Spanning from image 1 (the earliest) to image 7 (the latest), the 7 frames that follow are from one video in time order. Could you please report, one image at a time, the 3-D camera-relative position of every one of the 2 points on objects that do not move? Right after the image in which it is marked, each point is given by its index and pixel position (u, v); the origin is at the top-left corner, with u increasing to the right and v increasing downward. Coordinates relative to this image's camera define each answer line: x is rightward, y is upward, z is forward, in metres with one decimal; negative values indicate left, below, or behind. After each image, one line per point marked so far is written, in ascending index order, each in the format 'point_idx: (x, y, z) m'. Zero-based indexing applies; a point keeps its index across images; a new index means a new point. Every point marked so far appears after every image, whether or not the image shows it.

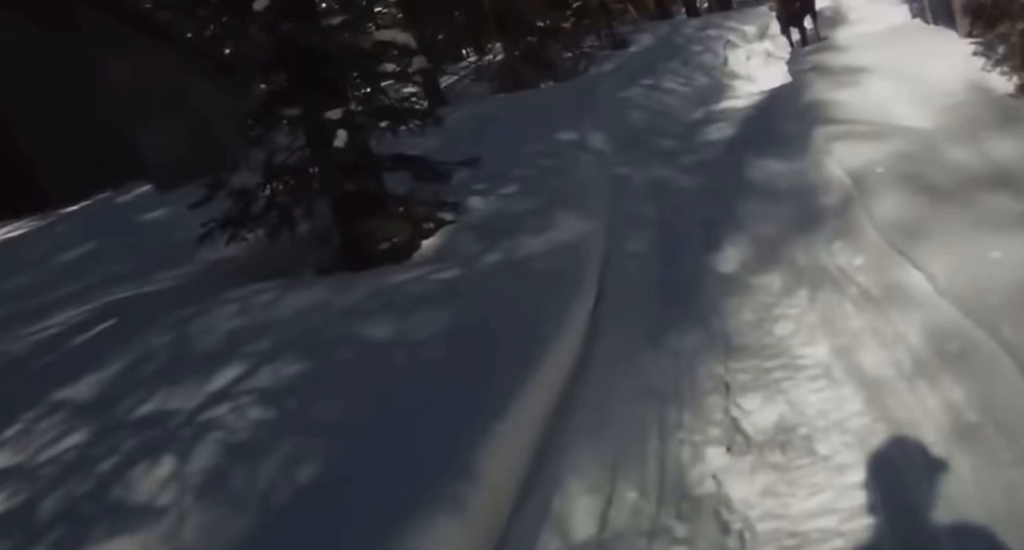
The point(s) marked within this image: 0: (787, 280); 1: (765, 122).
0: (+2.1, 0.0, +8.4) m
1: (+3.3, +2.0, +14.1) m
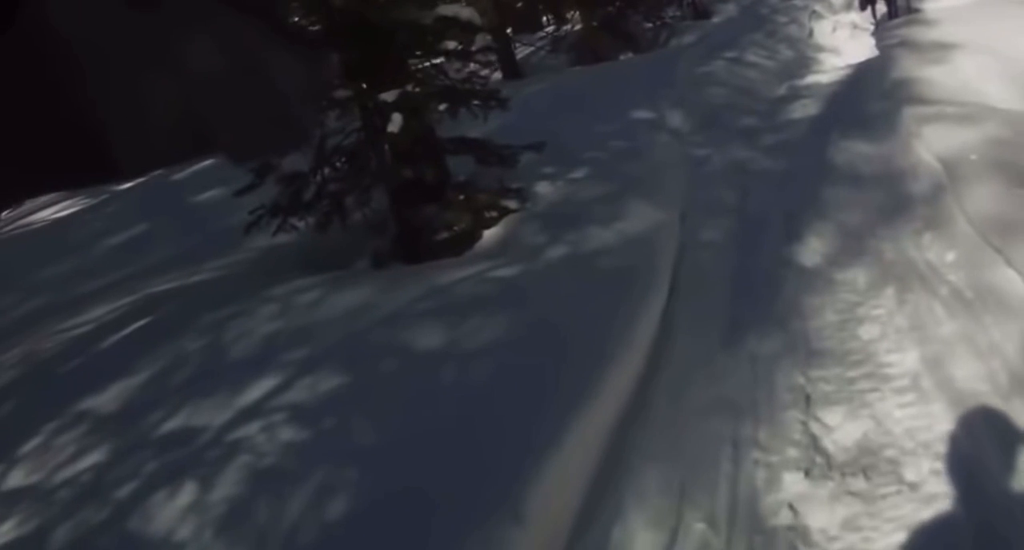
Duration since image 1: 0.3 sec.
0: (+2.6, 0.0, +7.8) m
1: (+4.2, +2.2, +13.4) m
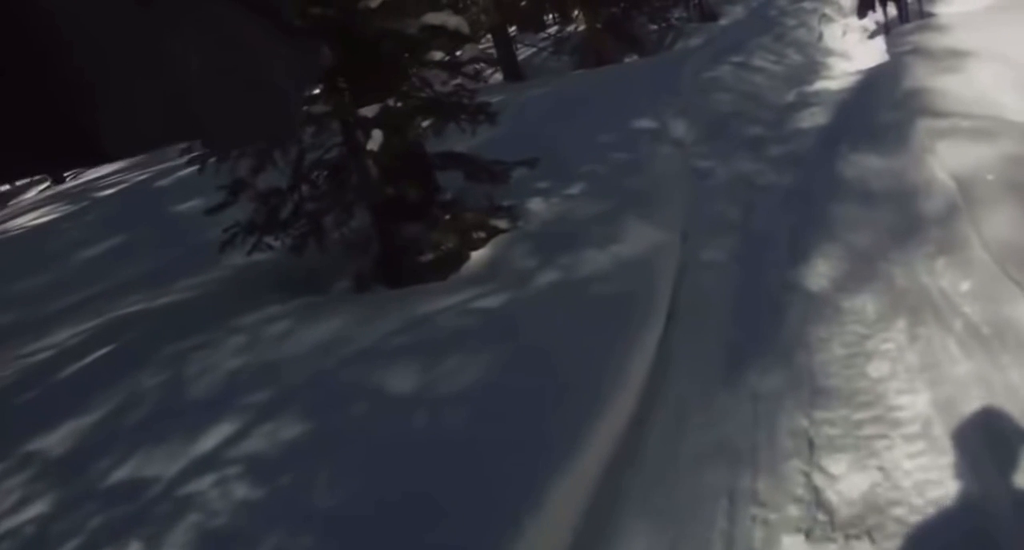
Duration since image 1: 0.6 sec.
0: (+2.5, -0.2, +7.3) m
1: (+4.2, +2.0, +12.9) m
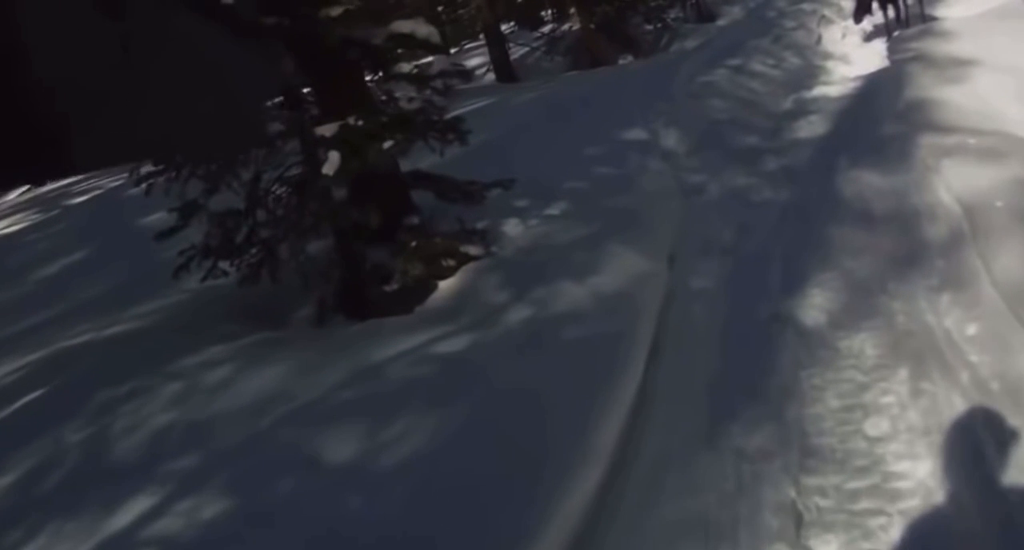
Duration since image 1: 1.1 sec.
0: (+2.3, -0.4, +6.8) m
1: (+4.0, +1.8, +12.3) m
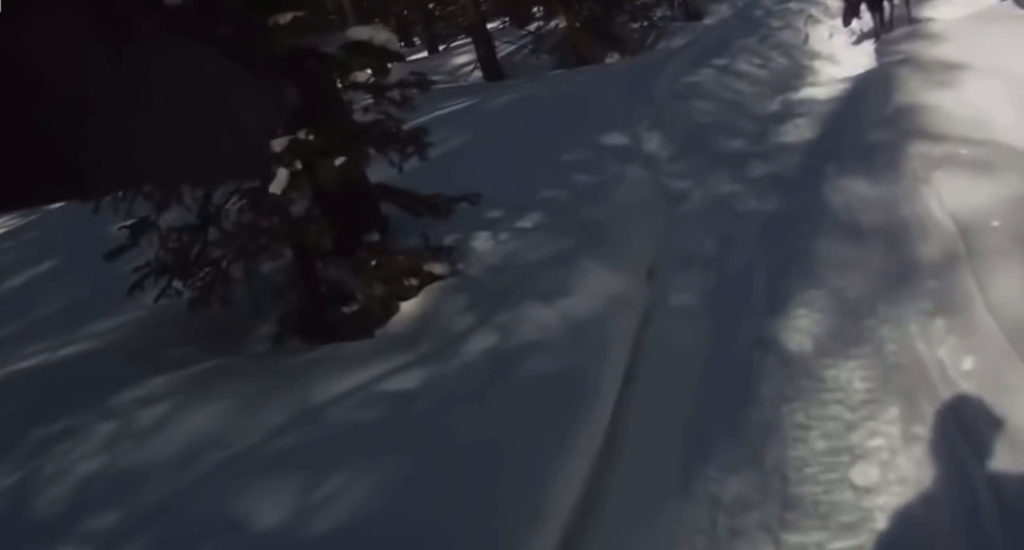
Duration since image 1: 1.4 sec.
0: (+2.1, -0.6, +6.3) m
1: (+3.7, +1.6, +11.9) m
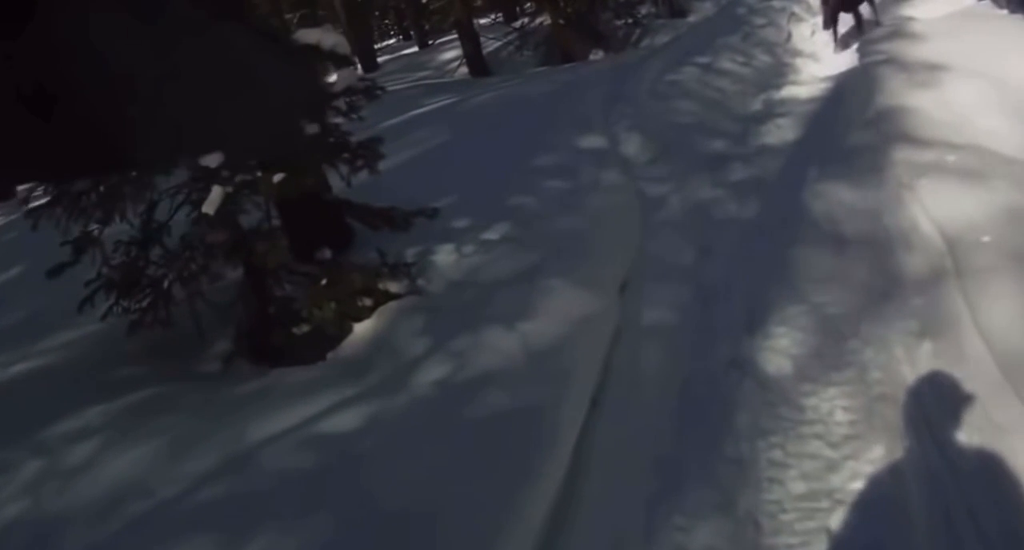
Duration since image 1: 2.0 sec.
0: (+1.9, -0.7, +5.9) m
1: (+3.4, +1.6, +11.5) m
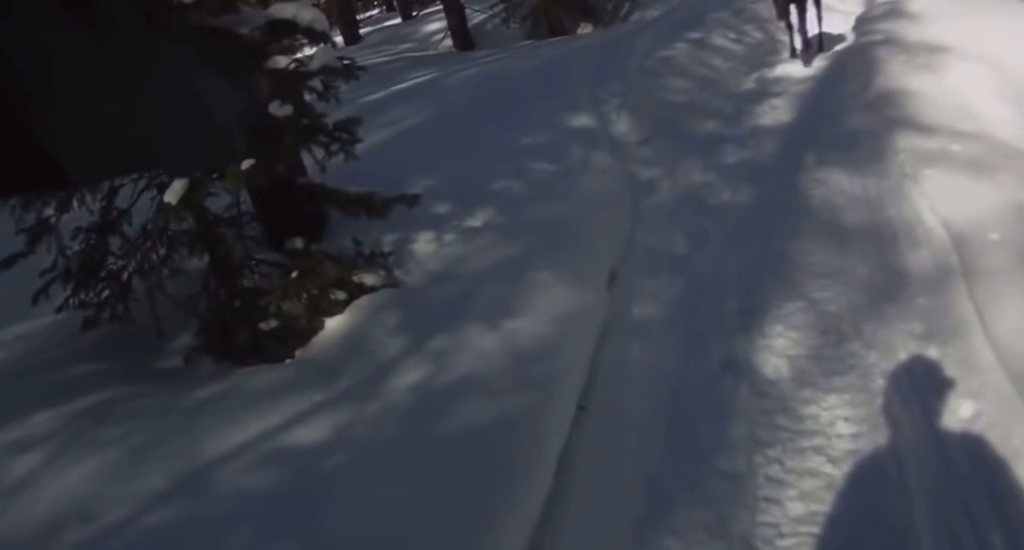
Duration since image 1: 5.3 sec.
0: (+1.8, -0.7, +5.5) m
1: (+3.2, +1.7, +11.1) m
